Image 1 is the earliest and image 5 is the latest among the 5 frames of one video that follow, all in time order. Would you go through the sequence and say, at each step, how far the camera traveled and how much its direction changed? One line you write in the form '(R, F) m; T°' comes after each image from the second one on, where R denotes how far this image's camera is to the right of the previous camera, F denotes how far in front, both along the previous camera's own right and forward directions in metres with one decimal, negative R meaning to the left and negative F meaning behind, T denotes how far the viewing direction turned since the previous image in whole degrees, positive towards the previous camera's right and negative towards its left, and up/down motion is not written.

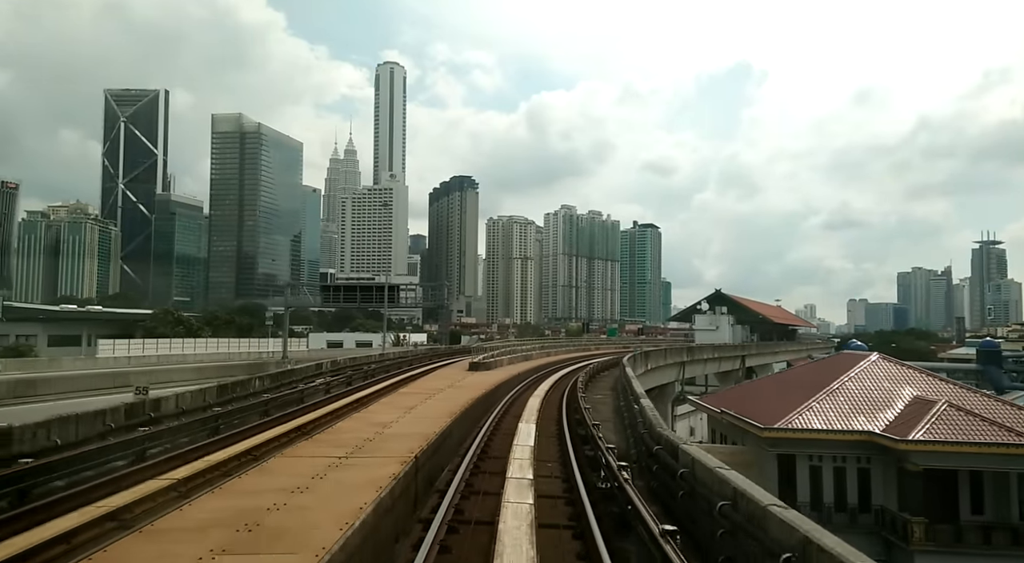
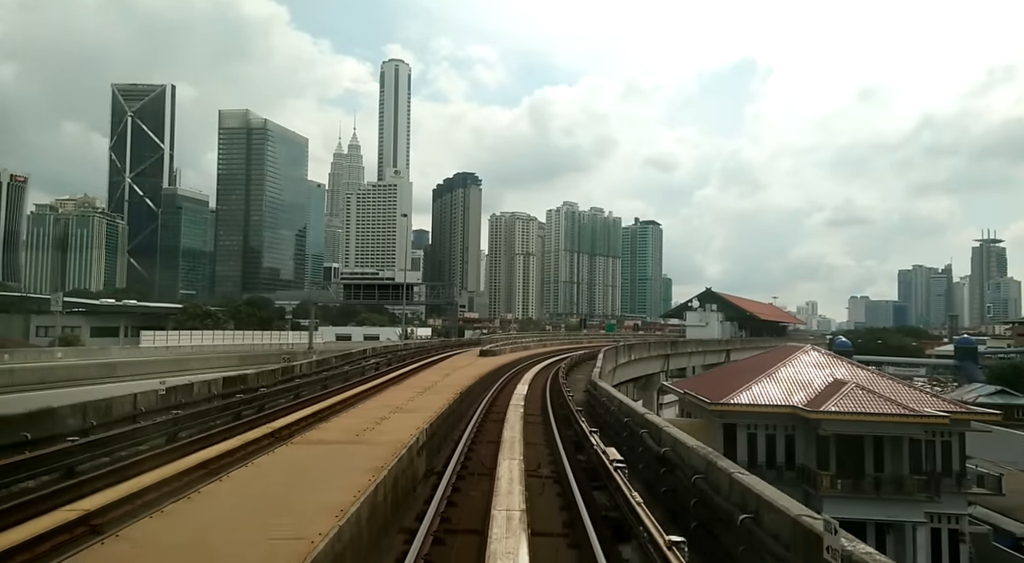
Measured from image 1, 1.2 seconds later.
(0.0, -0.6) m; 0°
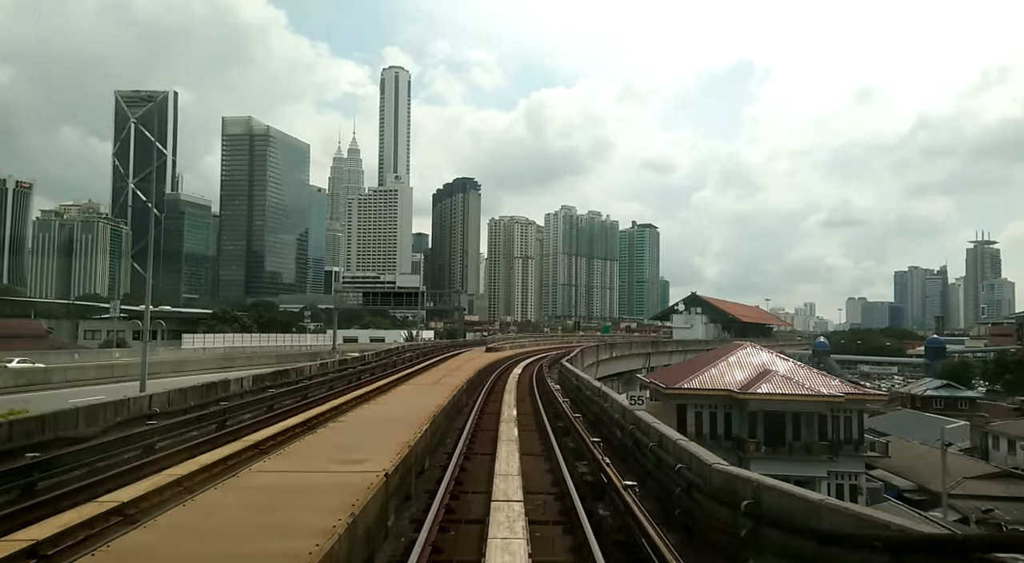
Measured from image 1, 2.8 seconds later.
(0.0, -0.8) m; 0°
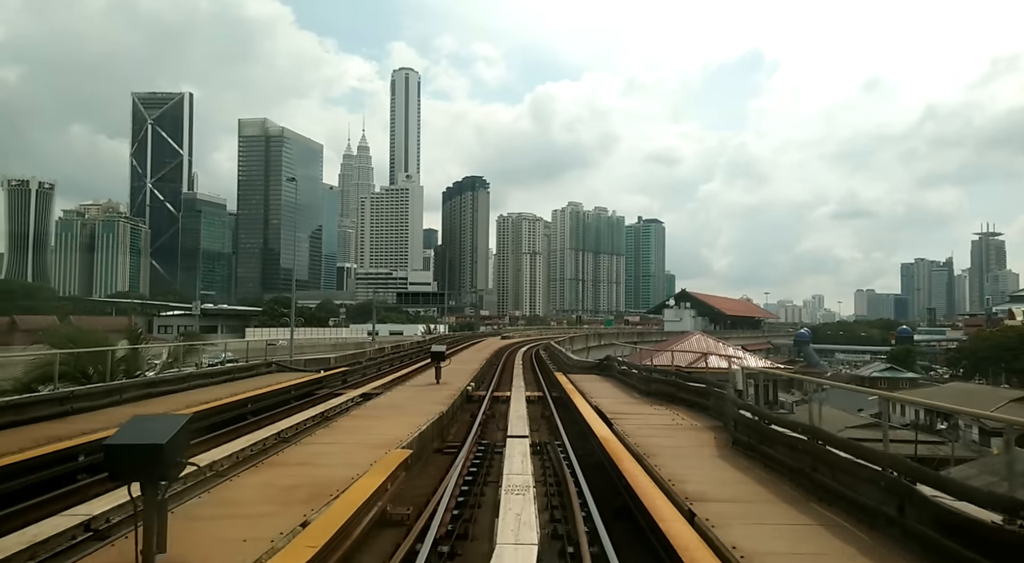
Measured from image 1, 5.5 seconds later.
(0.0, -1.4) m; -1°
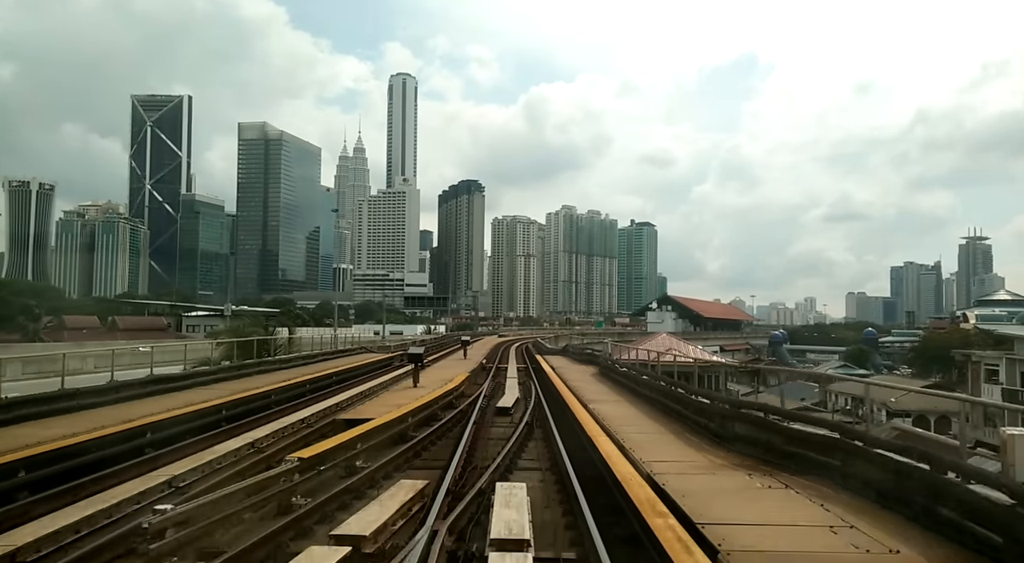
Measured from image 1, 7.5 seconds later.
(0.0, -1.0) m; 0°
